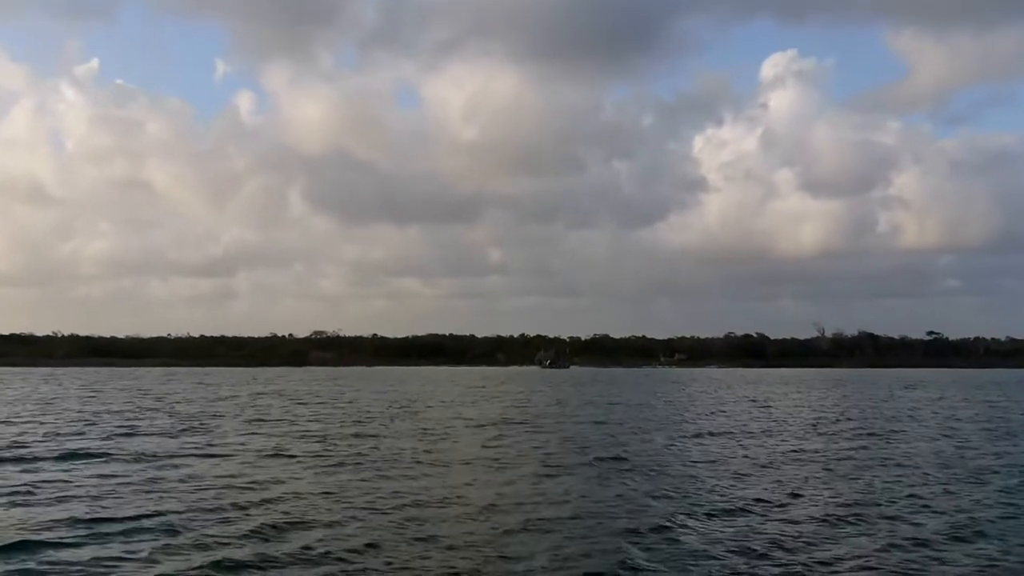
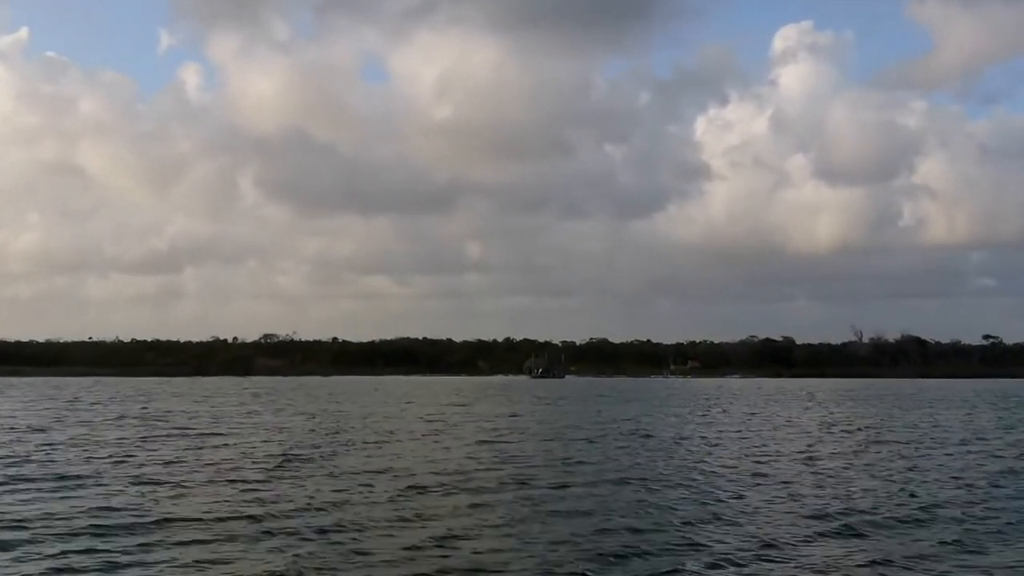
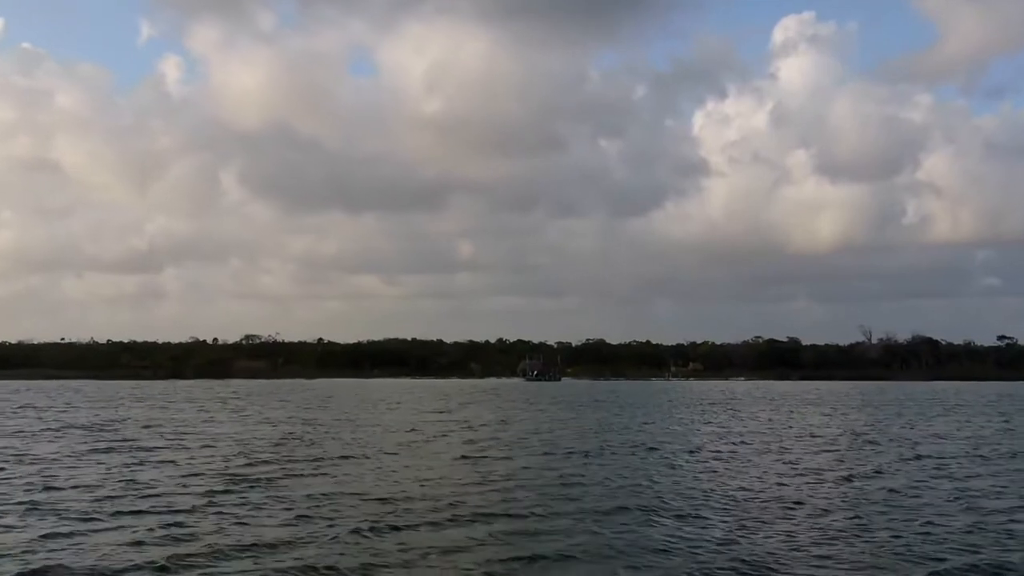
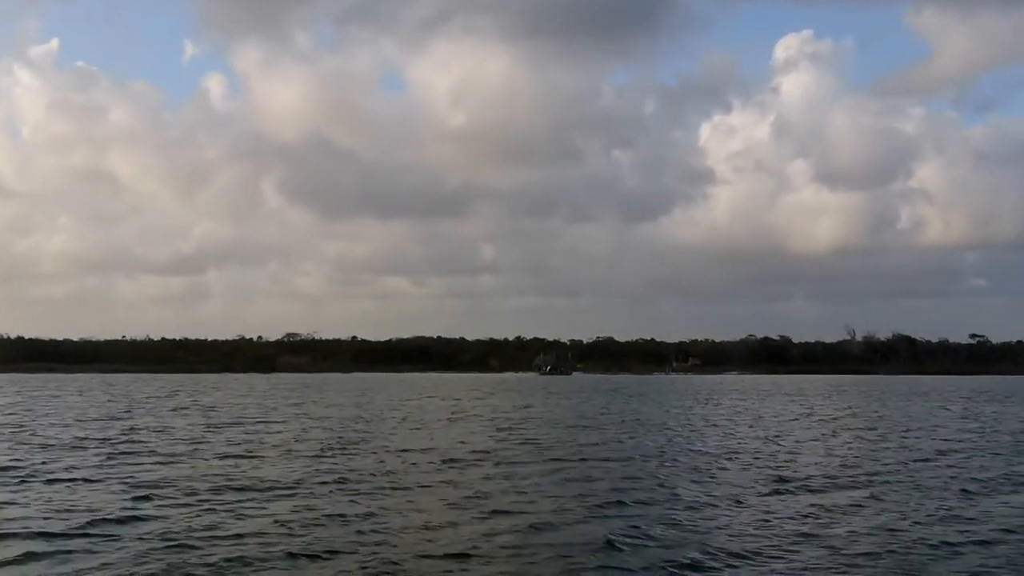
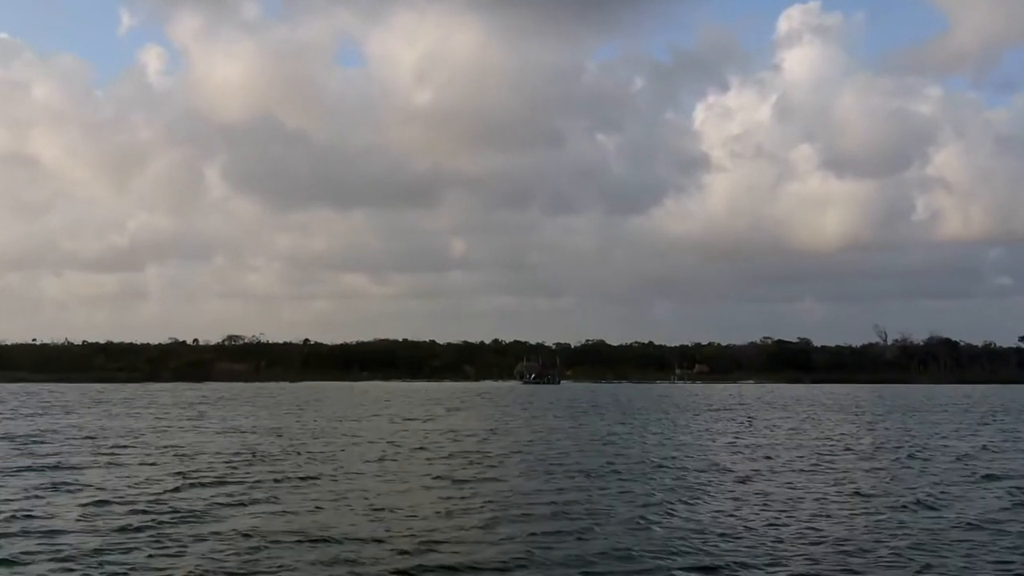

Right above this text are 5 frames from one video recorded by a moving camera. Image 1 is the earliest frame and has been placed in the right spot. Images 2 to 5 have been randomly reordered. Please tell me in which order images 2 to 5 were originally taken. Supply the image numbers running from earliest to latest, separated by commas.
4, 2, 3, 5
